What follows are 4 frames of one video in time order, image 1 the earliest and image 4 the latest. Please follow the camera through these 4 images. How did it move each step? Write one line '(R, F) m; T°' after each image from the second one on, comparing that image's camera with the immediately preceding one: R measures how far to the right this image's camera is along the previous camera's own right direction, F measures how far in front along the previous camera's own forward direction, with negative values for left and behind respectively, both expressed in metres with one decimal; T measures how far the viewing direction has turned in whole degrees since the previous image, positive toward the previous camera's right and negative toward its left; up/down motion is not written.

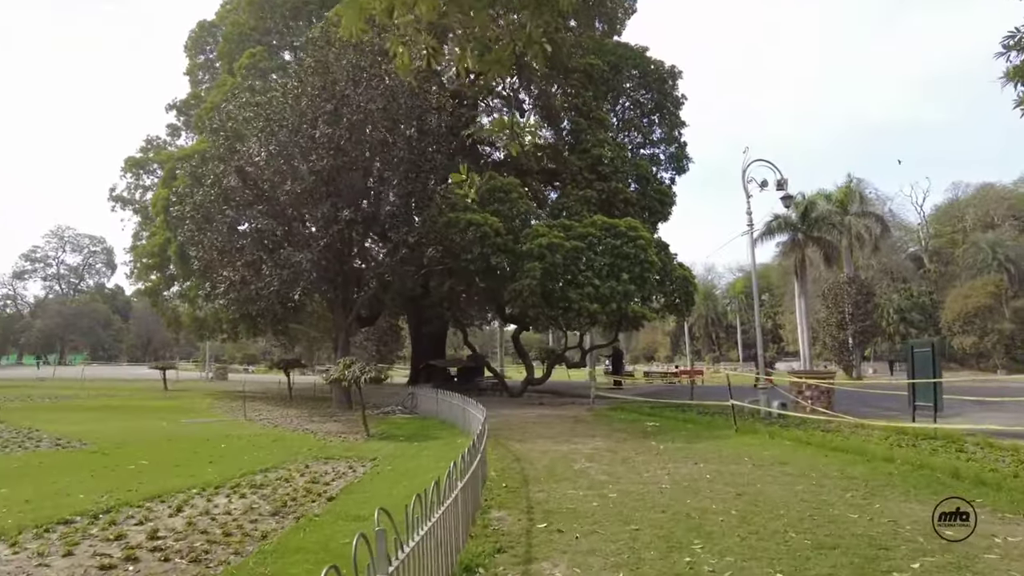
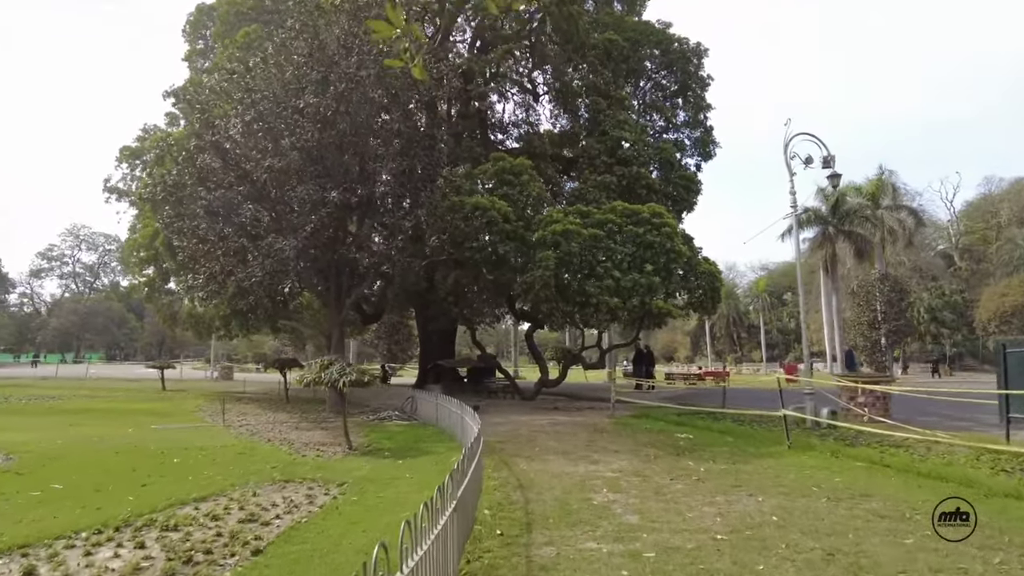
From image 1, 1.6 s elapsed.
(+0.2, +2.2) m; -1°
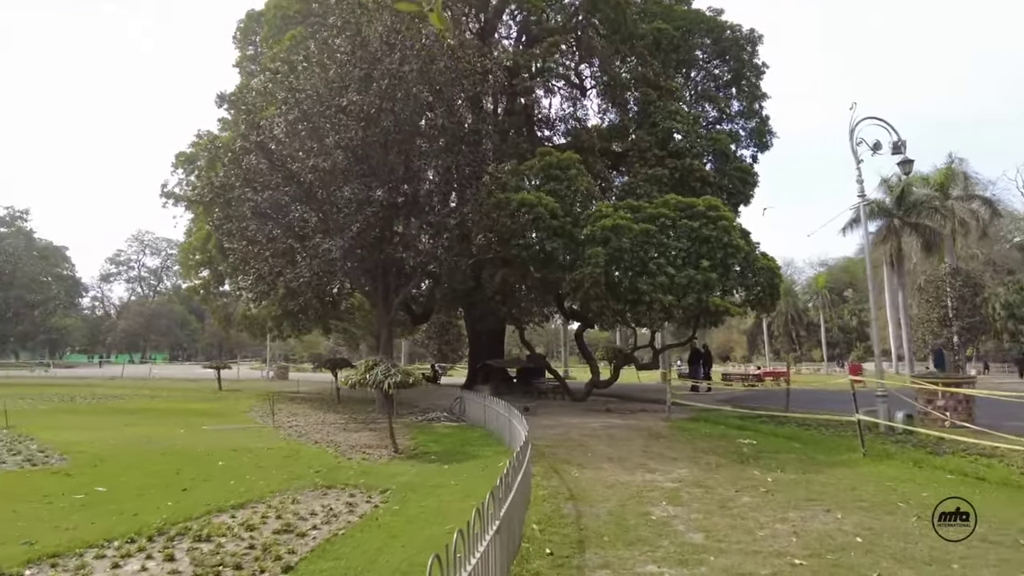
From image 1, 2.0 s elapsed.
(0.0, +0.5) m; -4°
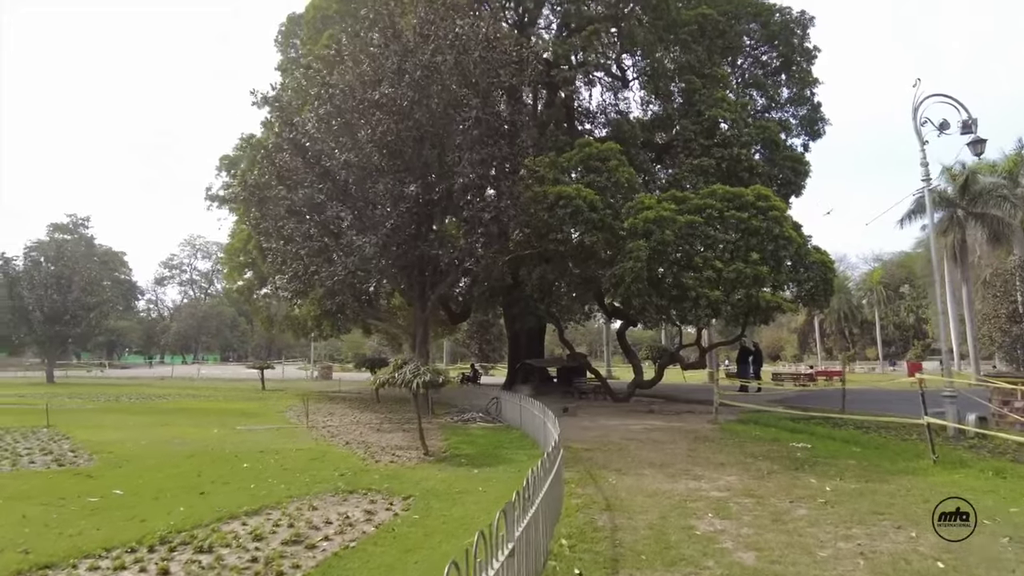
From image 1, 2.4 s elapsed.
(+0.2, +0.6) m; -4°
